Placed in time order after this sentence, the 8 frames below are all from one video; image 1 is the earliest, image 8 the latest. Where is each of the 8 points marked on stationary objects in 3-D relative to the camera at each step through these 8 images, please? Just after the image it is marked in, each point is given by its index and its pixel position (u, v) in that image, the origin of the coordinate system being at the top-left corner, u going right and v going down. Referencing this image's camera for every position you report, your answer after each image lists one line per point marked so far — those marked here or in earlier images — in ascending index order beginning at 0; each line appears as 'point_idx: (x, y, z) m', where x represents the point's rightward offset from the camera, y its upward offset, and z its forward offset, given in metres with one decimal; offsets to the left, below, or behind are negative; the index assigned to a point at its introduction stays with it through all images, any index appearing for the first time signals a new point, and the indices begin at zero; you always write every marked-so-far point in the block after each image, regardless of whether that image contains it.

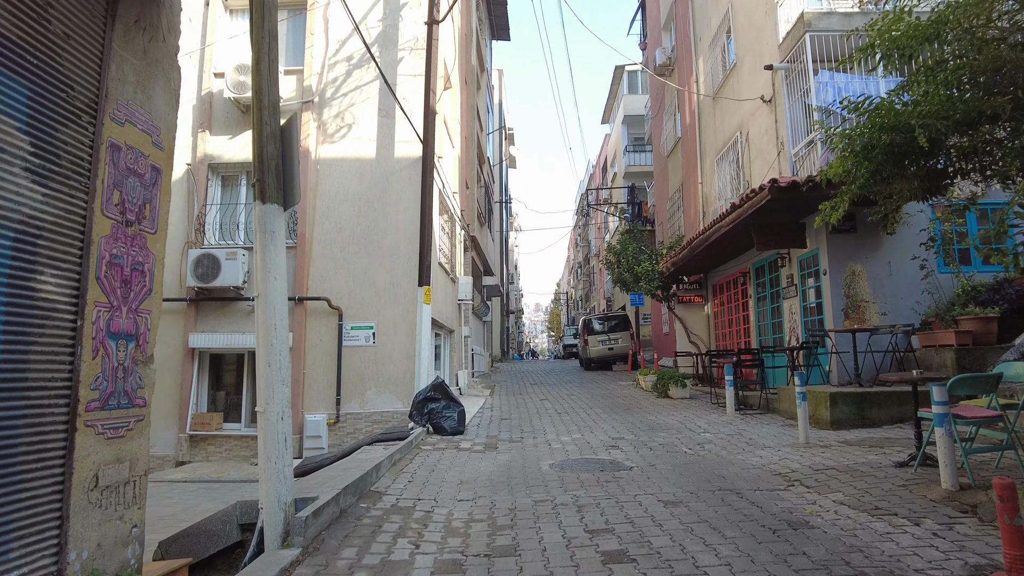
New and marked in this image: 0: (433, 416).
0: (-1.1, -1.8, +9.2) m
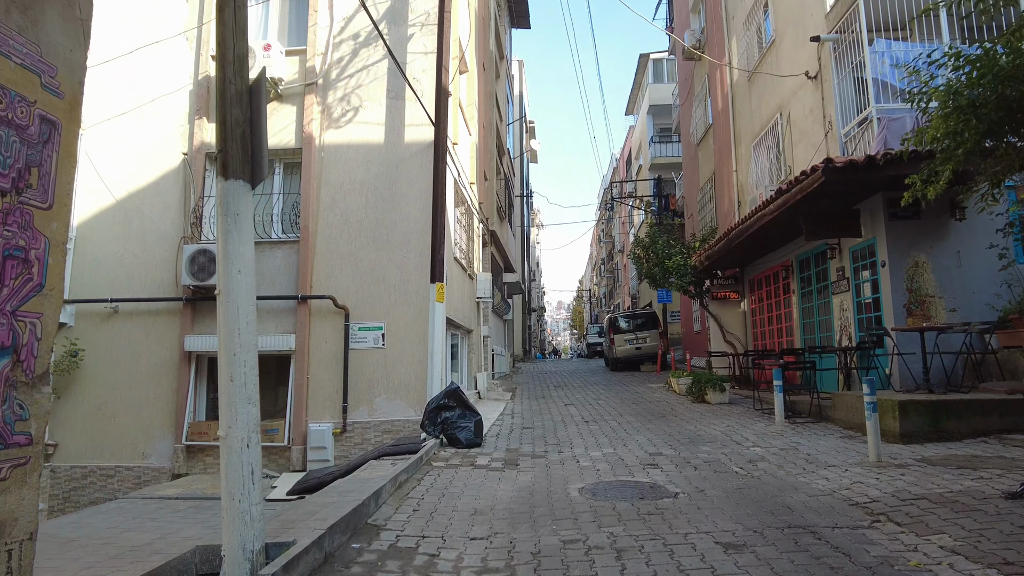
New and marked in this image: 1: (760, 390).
0: (-0.8, -1.8, +8.3) m
1: (+4.4, -1.9, +11.6) m
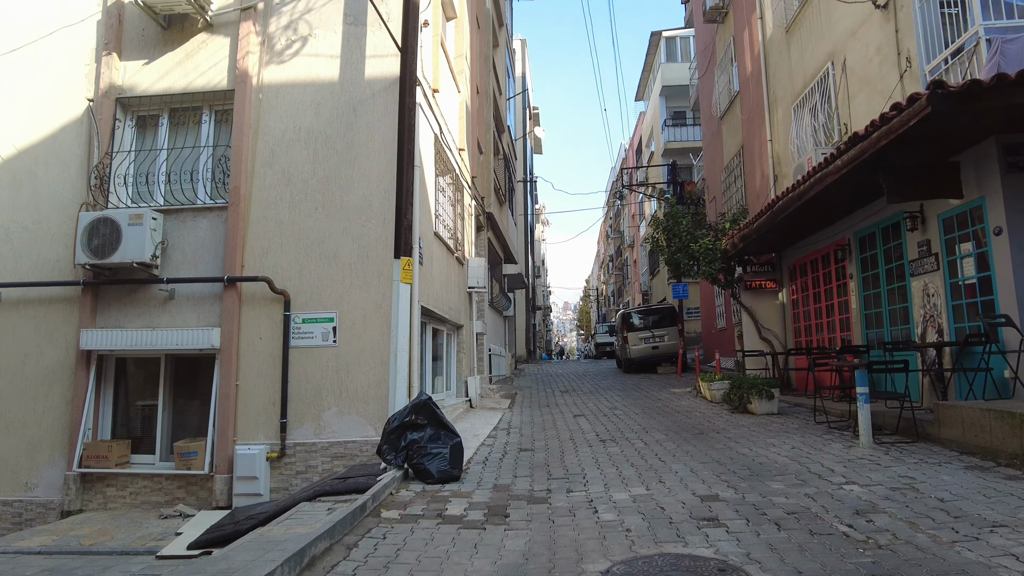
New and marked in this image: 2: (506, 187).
0: (-0.9, -1.5, +6.1) m
1: (+4.4, -1.6, +9.3) m
2: (-0.2, +3.0, +19.5) m
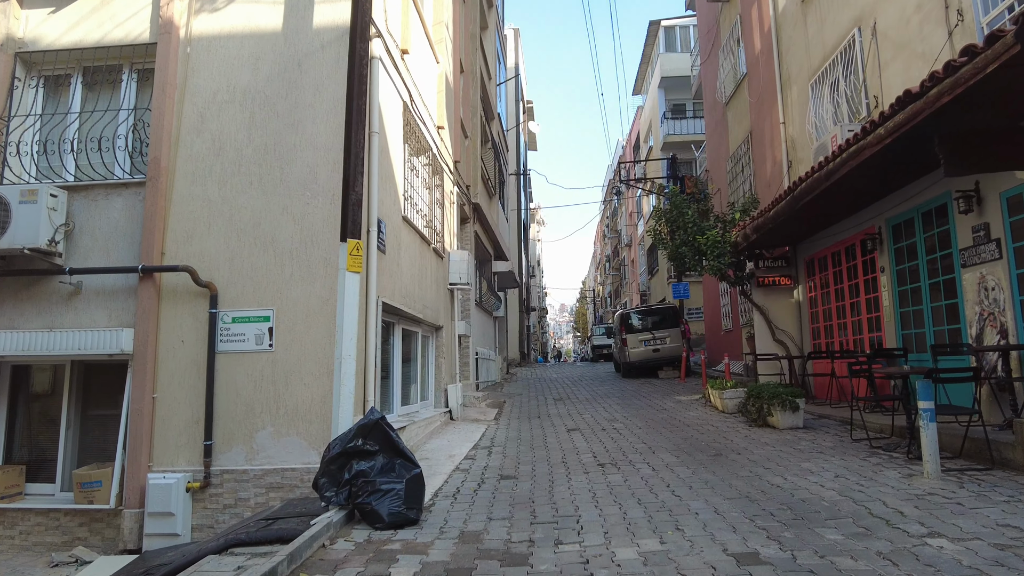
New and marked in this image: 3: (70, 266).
0: (-1.1, -1.4, +4.8) m
1: (+4.2, -1.6, +8.0) m
2: (-0.4, +3.1, +18.2) m
3: (-4.3, +0.2, +6.3) m
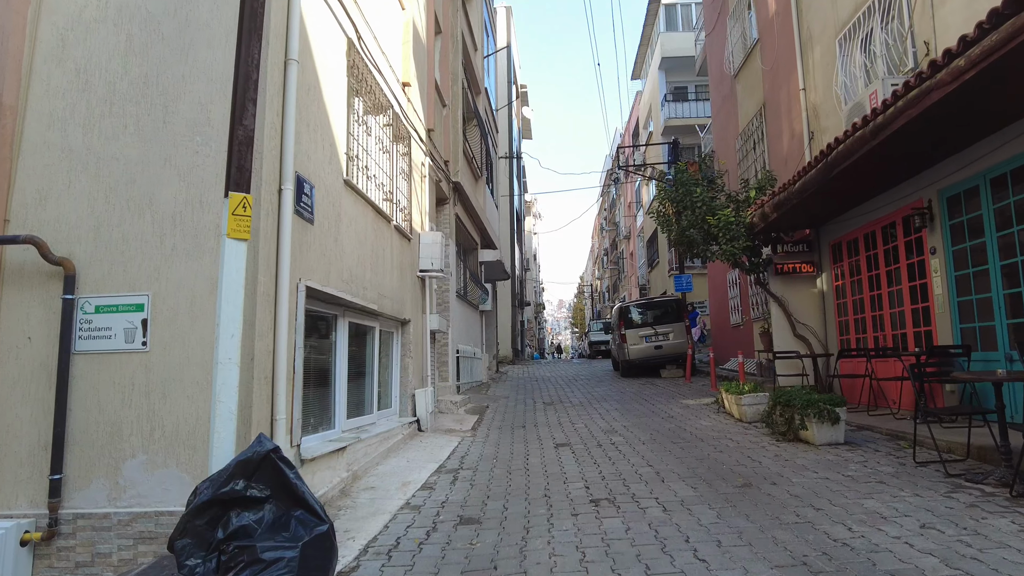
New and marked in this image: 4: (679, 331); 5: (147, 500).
0: (-1.4, -1.3, +3.2) m
1: (+3.9, -1.4, +6.5) m
2: (-0.7, +3.3, +16.6) m
3: (-4.5, +0.4, +4.7) m
4: (+4.2, -1.1, +16.5) m
5: (-2.3, -1.4, +4.2) m
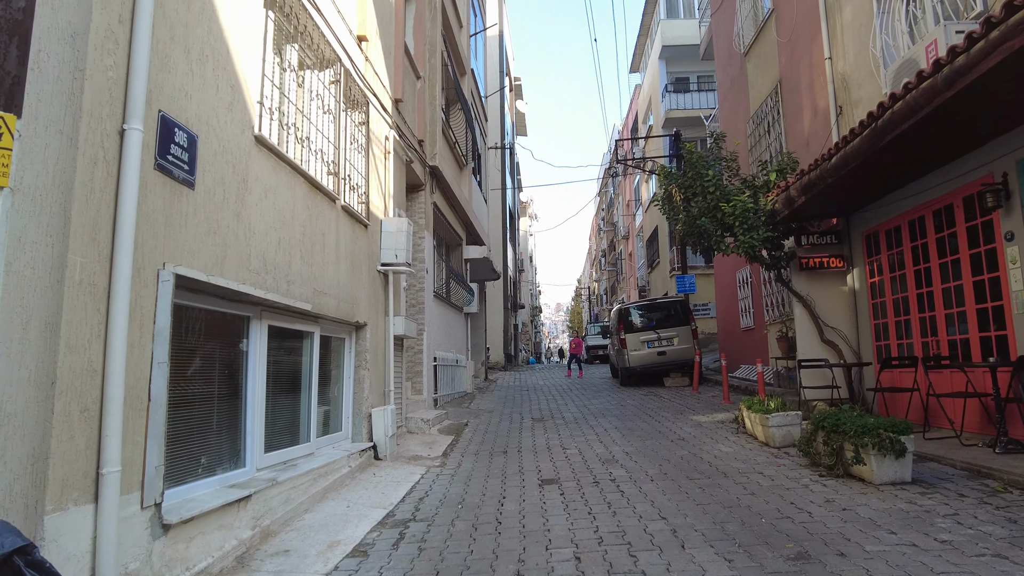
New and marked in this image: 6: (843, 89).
0: (-1.6, -1.2, +1.7) m
1: (+3.7, -1.3, +5.0) m
2: (-1.0, +3.3, +15.1) m
3: (-4.7, +0.4, +3.2) m
4: (+4.0, -1.1, +15.0) m
5: (-2.6, -1.3, +2.7) m
6: (+4.9, +2.9, +9.5) m
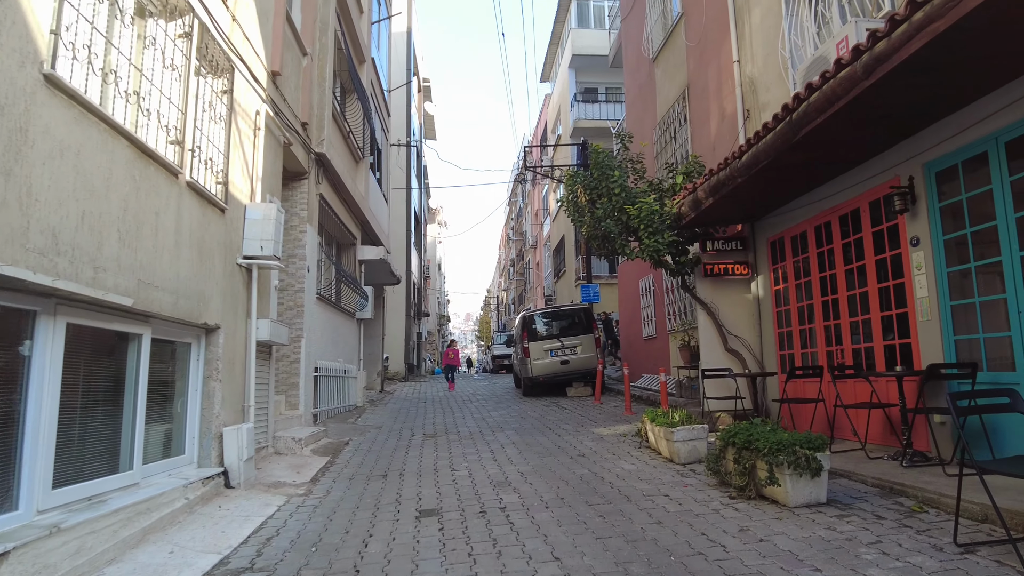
0: (-2.0, -1.1, +0.6) m
1: (+2.8, -1.4, +4.6) m
2: (-3.2, +3.2, +14.1) m
3: (-5.3, +0.6, +1.7) m
4: (+1.7, -1.3, +14.6) m
5: (-3.0, -1.2, +1.5) m
6: (+3.4, +2.8, +9.3) m
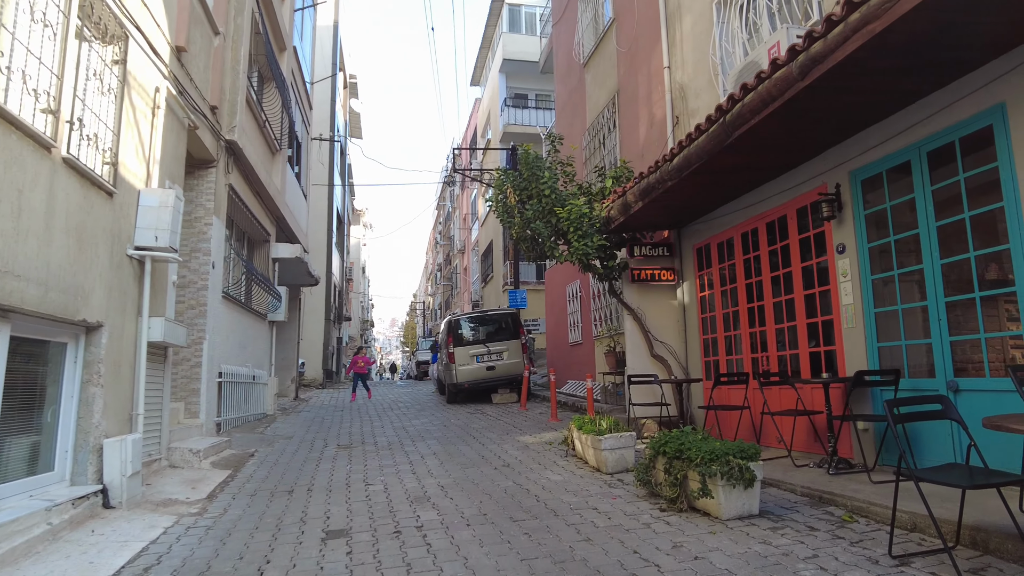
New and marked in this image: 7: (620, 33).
0: (-2.0, -1.0, 0.0) m
1: (+2.3, -1.4, +4.5) m
2: (-4.6, +3.2, +13.3) m
3: (-5.4, +0.7, +0.8) m
4: (+0.1, -1.4, +14.3) m
5: (-3.2, -1.1, +0.7) m
6: (+2.4, +2.7, +9.3) m
7: (+1.9, +4.6, +11.8) m
